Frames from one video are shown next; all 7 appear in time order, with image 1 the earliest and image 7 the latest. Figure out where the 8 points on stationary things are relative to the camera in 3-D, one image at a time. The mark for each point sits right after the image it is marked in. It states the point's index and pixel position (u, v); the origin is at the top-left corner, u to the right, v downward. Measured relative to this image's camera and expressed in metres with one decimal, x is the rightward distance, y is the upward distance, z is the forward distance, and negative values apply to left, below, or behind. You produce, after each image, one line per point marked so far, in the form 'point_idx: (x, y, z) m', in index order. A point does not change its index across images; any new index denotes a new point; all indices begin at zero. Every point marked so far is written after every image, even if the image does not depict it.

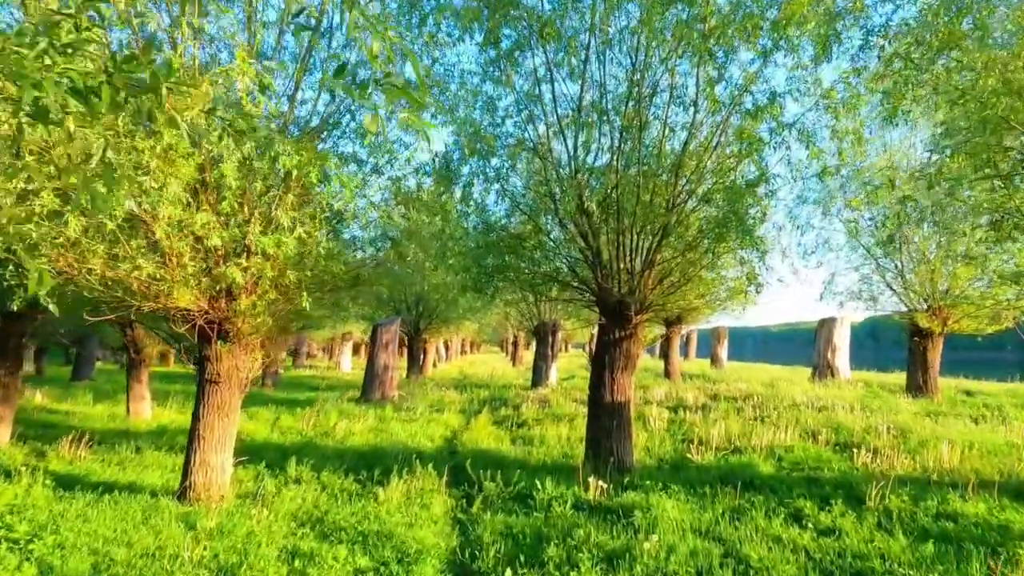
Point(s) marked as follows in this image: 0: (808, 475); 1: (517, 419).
0: (+3.1, -1.9, +7.8) m
1: (+0.1, -2.3, +13.1) m
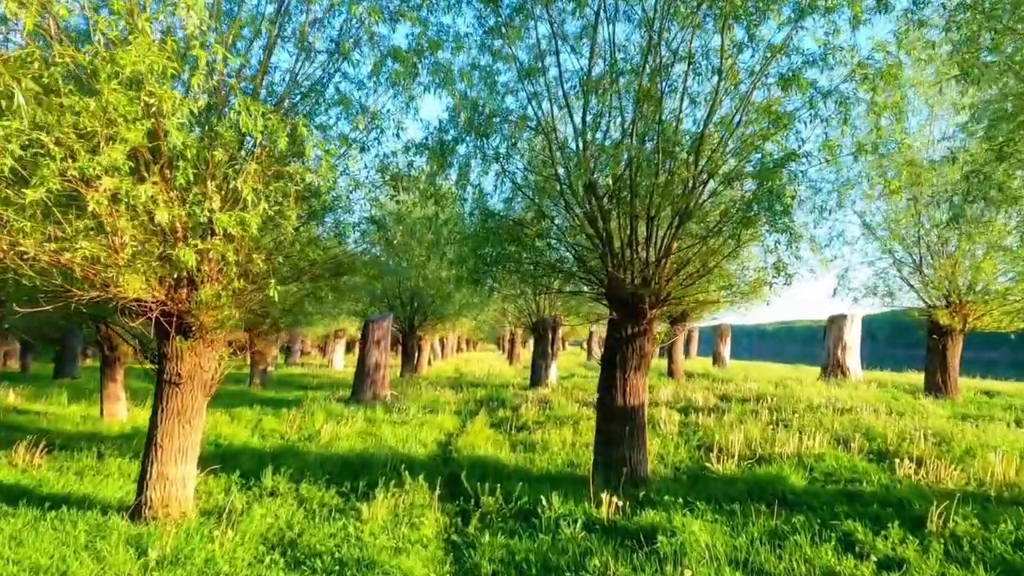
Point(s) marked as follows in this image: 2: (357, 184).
0: (+3.1, -1.9, +6.9) m
1: (+0.1, -2.2, +12.2) m
2: (-1.5, +1.0, +7.2) m
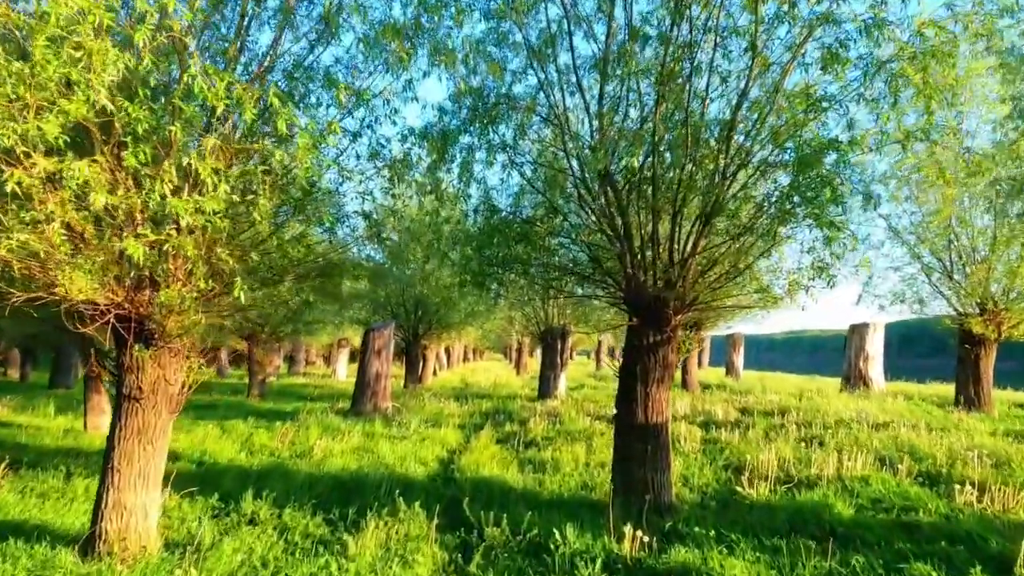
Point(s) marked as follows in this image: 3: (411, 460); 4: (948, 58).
0: (+3.1, -1.9, +6.1) m
1: (+0.2, -2.2, +11.4) m
2: (-1.4, +1.0, +6.4) m
3: (-1.3, -2.2, +9.6) m
4: (+3.9, +2.1, +6.8) m
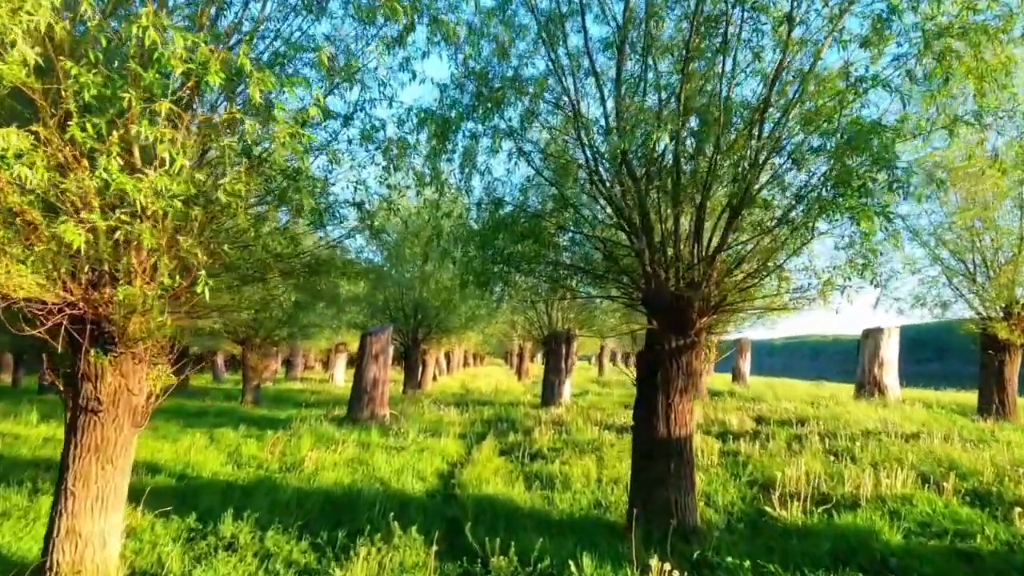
0: (+3.2, -1.9, +5.4) m
1: (+0.3, -2.3, +10.7) m
2: (-1.4, +1.0, +5.8) m
3: (-1.2, -2.2, +9.0) m
4: (+4.0, +2.1, +6.1) m
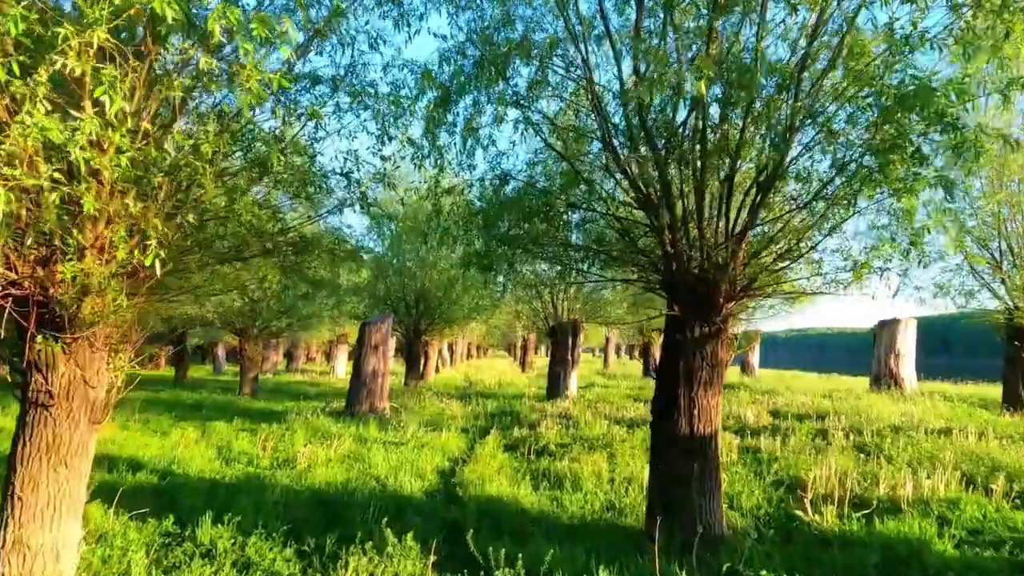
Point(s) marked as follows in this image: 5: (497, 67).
0: (+3.2, -1.7, +4.8) m
1: (+0.3, -2.1, +10.1) m
2: (-1.3, +1.1, +5.2) m
3: (-1.2, -2.0, +8.4) m
4: (+4.0, +2.2, +5.5) m
5: (-0.1, +1.8, +6.3) m
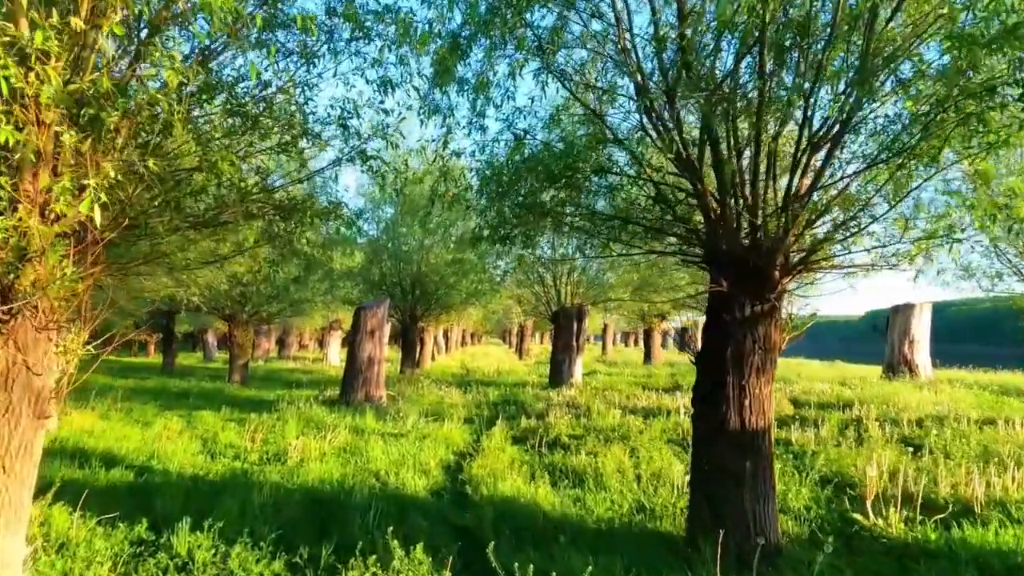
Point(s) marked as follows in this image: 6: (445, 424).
0: (+3.4, -1.6, +4.1) m
1: (+0.4, -1.8, +9.4) m
2: (-1.1, +1.3, +4.4) m
3: (-1.0, -1.8, +7.7) m
4: (+4.2, +2.4, +4.7) m
5: (0.0, +2.0, +5.5) m
6: (-0.9, -1.9, +10.4) m
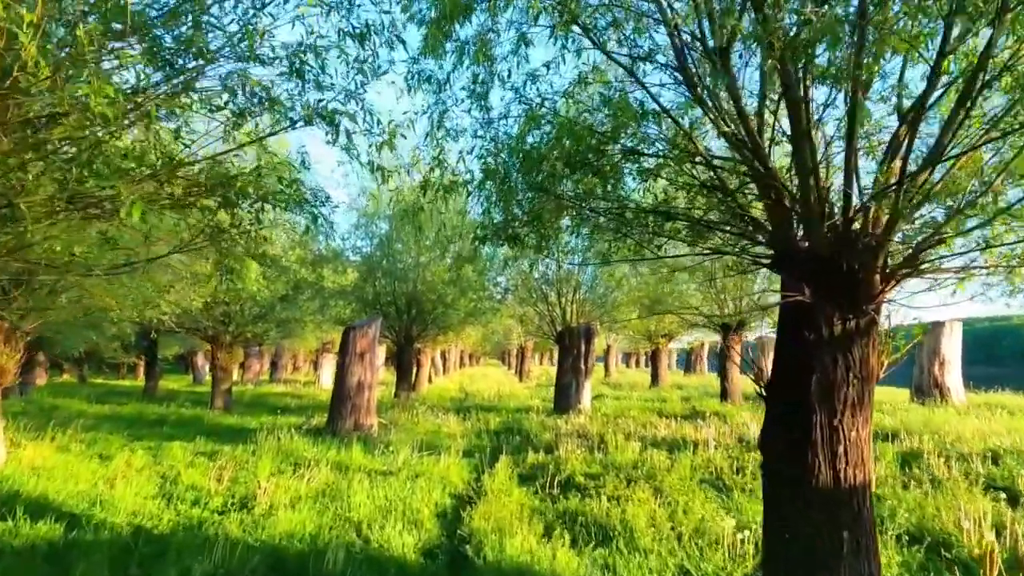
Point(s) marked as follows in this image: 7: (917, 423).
0: (+3.5, -1.6, +2.9) m
1: (+0.5, -2.0, +8.2) m
2: (-1.1, +1.3, +3.2) m
3: (-1.0, -1.9, +6.4) m
4: (+4.3, +2.4, +3.6) m
5: (+0.1, +2.0, +4.4) m
6: (-0.9, -2.1, +9.1) m
7: (+6.1, -2.0, +11.4) m
